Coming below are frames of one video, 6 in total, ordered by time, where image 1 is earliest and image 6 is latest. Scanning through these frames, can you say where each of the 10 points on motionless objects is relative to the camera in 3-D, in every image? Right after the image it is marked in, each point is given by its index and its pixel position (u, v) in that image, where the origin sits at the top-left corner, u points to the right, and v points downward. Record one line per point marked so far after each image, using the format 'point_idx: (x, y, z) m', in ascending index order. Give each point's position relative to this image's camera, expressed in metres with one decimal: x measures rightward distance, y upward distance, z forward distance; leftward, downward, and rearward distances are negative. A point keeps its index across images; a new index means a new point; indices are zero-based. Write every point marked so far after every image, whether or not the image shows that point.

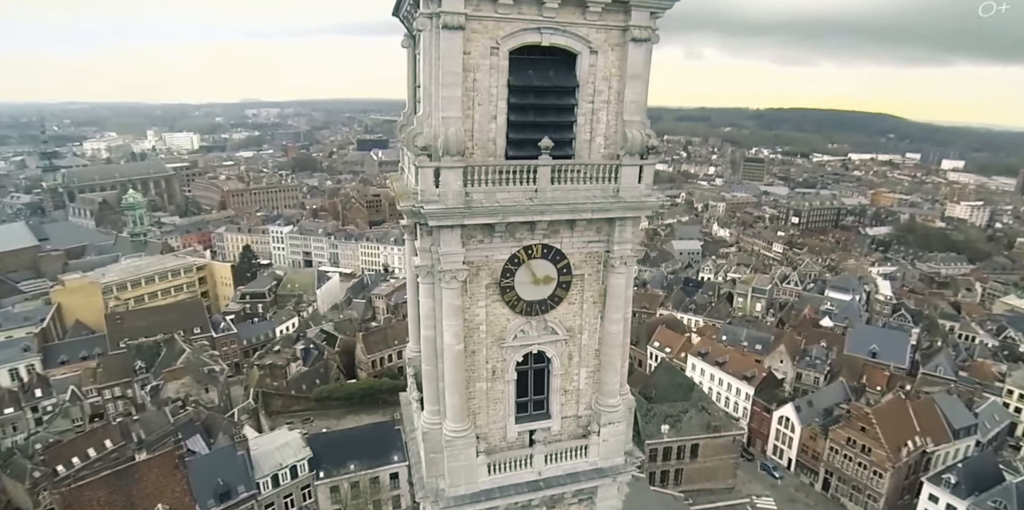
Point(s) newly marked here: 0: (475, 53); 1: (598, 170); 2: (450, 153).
0: (-0.8, +4.0, +11.0) m
1: (+1.8, +1.8, +11.8) m
2: (-1.2, +1.9, +10.7) m
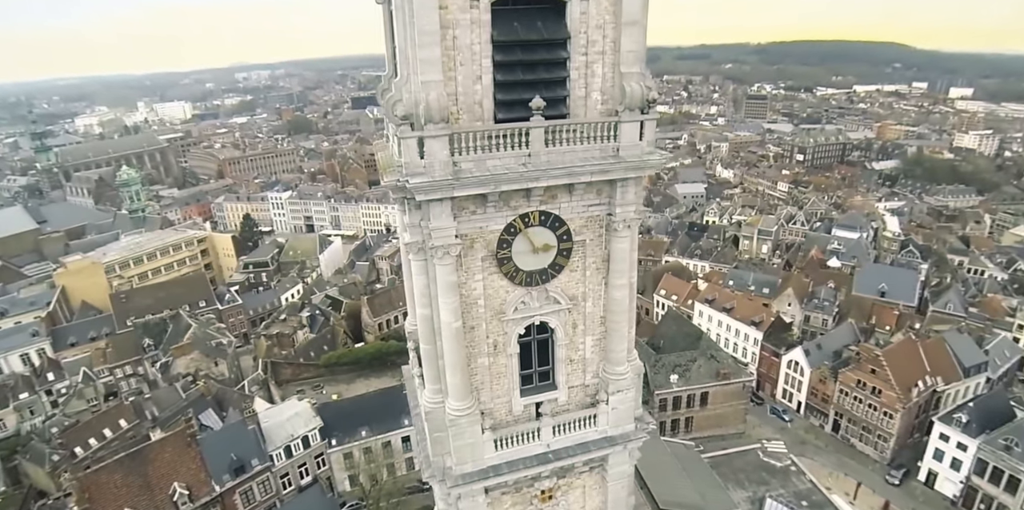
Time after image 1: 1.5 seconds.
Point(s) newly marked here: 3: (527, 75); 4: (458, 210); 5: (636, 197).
0: (-1.1, +4.5, +10.0) m
1: (+1.6, +2.5, +11.0) m
2: (-1.4, +2.4, +9.9) m
3: (+0.3, +3.5, +11.0) m
4: (-1.0, +0.9, +10.8) m
5: (+2.6, +1.2, +11.5) m
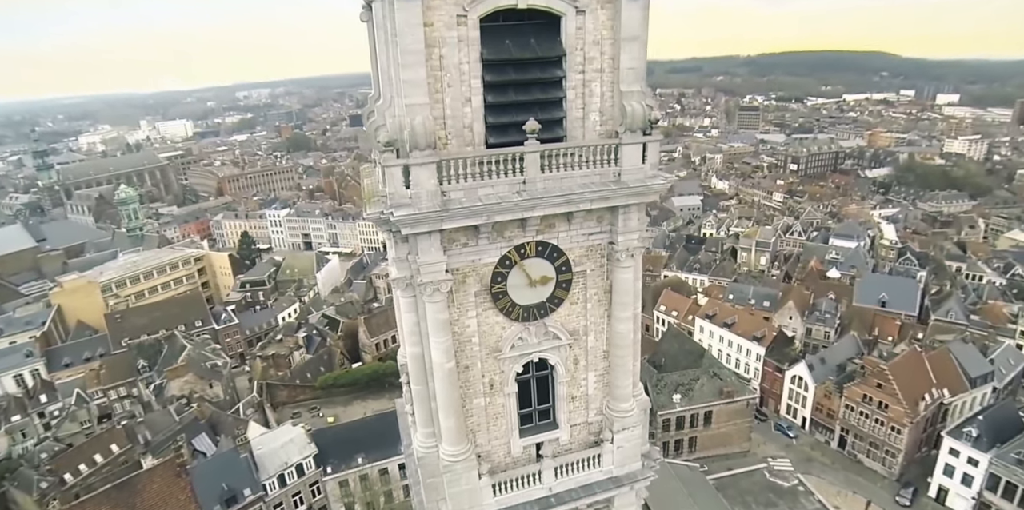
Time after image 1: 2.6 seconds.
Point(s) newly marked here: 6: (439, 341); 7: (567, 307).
0: (-1.3, +3.9, +9.3) m
1: (+1.5, +1.9, +10.3) m
2: (-1.5, +1.8, +9.2) m
3: (+0.1, +2.9, +10.3) m
4: (-1.1, +0.2, +10.0) m
5: (+2.5, +0.6, +10.8) m
6: (-1.4, -1.6, +10.4) m
7: (+1.1, -1.1, +11.3) m
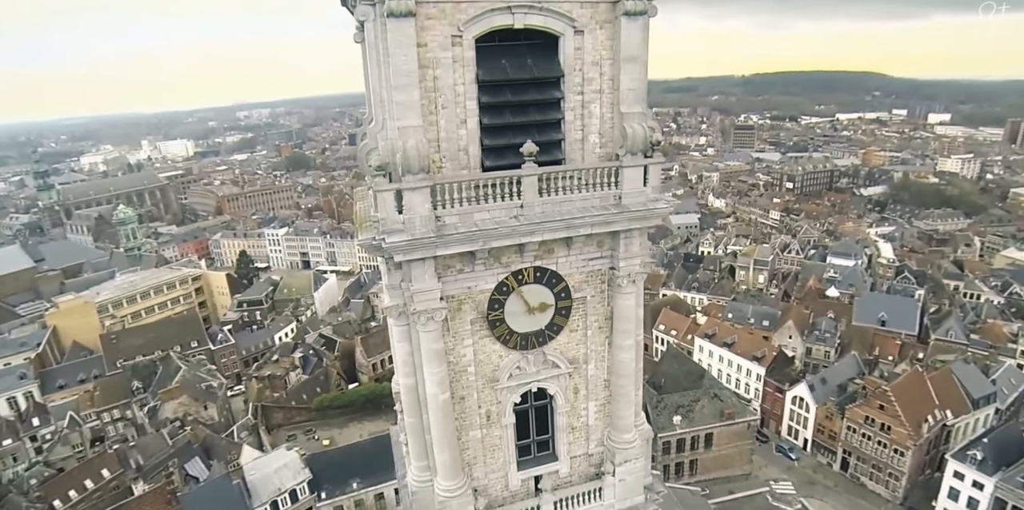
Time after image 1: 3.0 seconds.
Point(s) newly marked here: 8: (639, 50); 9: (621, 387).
0: (-1.3, +3.4, +9.1) m
1: (+1.5, +1.4, +10.0) m
2: (-1.6, +1.3, +8.8) m
3: (+0.1, +2.5, +10.0) m
4: (-1.2, -0.2, +9.7) m
5: (+2.4, +0.1, +10.5) m
6: (-1.4, -2.1, +9.9) m
7: (+1.1, -1.6, +10.9) m
8: (+2.3, +3.6, +9.9) m
9: (+2.2, -2.6, +11.3) m
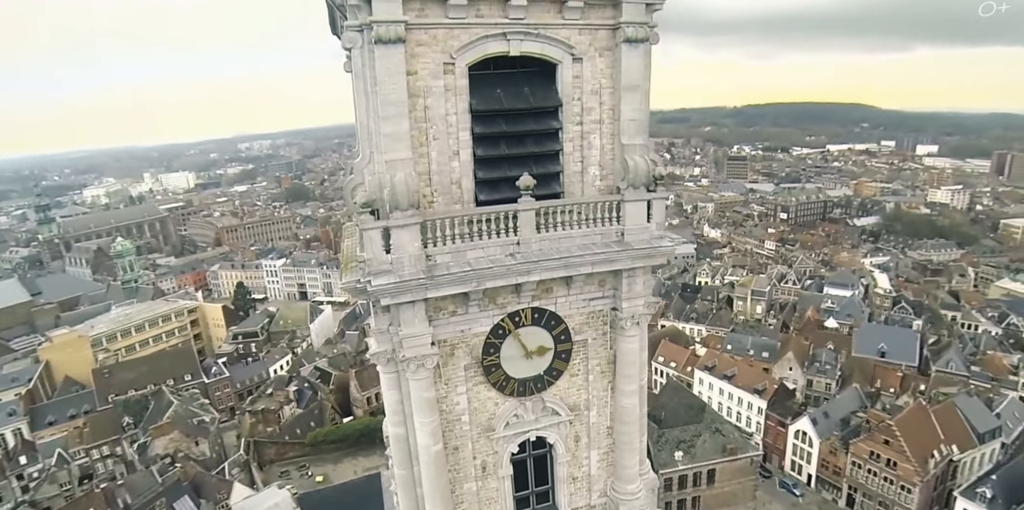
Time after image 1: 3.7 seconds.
0: (-1.4, +2.8, +8.7) m
1: (+1.4, +0.8, +9.4) m
2: (-1.6, +0.7, +8.3) m
3: (0.0, +1.8, +9.5) m
4: (-1.3, -0.9, +9.0) m
5: (+2.3, -0.5, +9.9) m
6: (-1.5, -2.7, +9.2) m
7: (+1.0, -2.3, +10.2) m
8: (+2.2, +3.0, +9.5) m
9: (+2.1, -3.4, +10.5) m
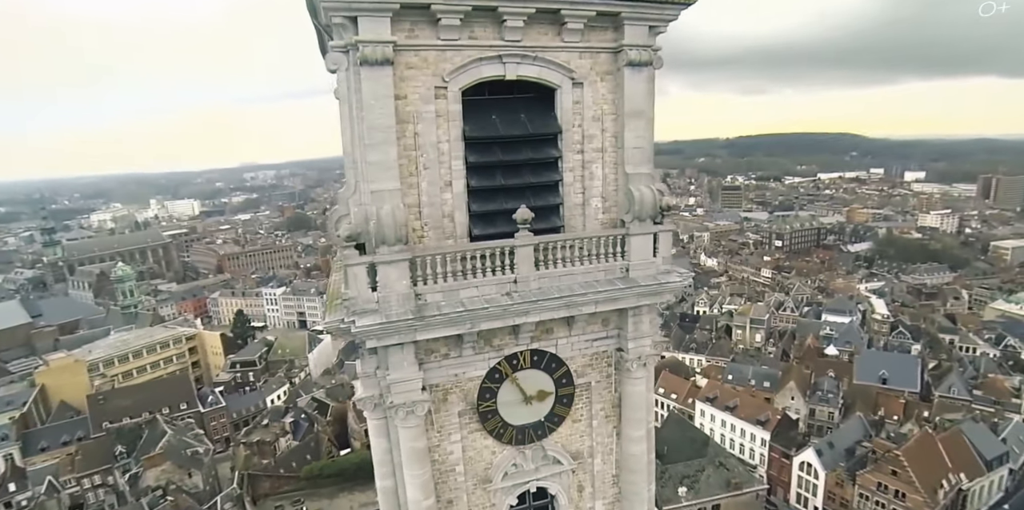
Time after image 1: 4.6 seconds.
0: (-1.4, +2.3, +8.2) m
1: (+1.3, +0.2, +8.9) m
2: (-1.7, +0.2, +7.7) m
3: (-0.1, +1.2, +9.0) m
4: (-1.3, -1.4, +8.4) m
5: (+2.3, -1.1, +9.3) m
6: (-1.5, -3.3, +8.5) m
7: (+1.0, -2.9, +9.5) m
8: (+2.1, +2.4, +9.1) m
9: (+2.1, -4.0, +9.8) m
